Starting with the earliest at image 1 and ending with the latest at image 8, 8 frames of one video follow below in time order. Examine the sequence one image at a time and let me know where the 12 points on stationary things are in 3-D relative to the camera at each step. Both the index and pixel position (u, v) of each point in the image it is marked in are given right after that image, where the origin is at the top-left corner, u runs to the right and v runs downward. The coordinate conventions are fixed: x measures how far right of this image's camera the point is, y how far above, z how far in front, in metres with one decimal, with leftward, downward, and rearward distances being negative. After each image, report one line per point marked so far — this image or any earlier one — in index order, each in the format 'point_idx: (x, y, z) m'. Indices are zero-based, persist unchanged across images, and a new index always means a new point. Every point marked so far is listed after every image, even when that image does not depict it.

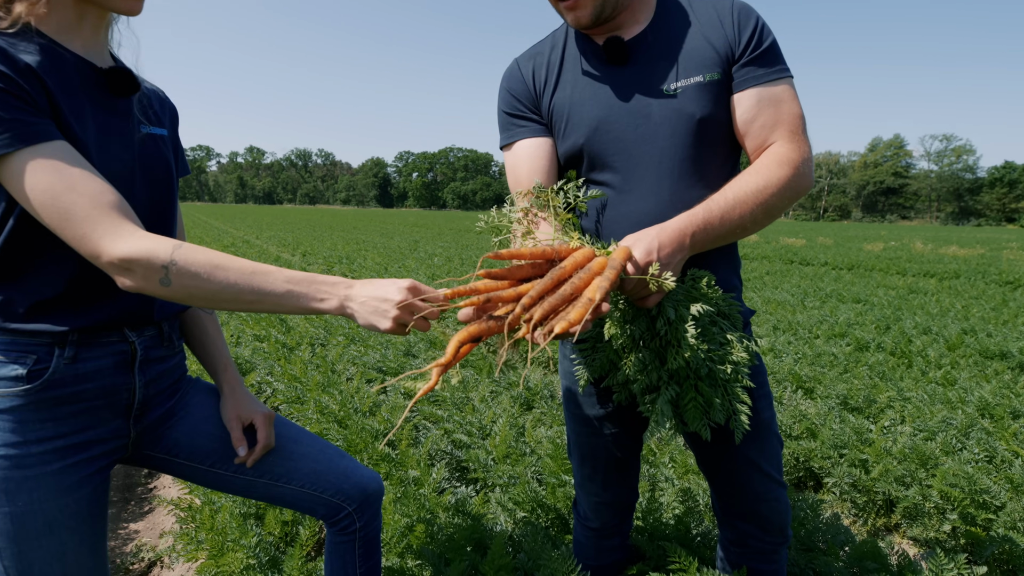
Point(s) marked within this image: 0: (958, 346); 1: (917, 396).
0: (+6.9, -0.9, +8.9) m
1: (+4.2, -1.1, +6.0) m
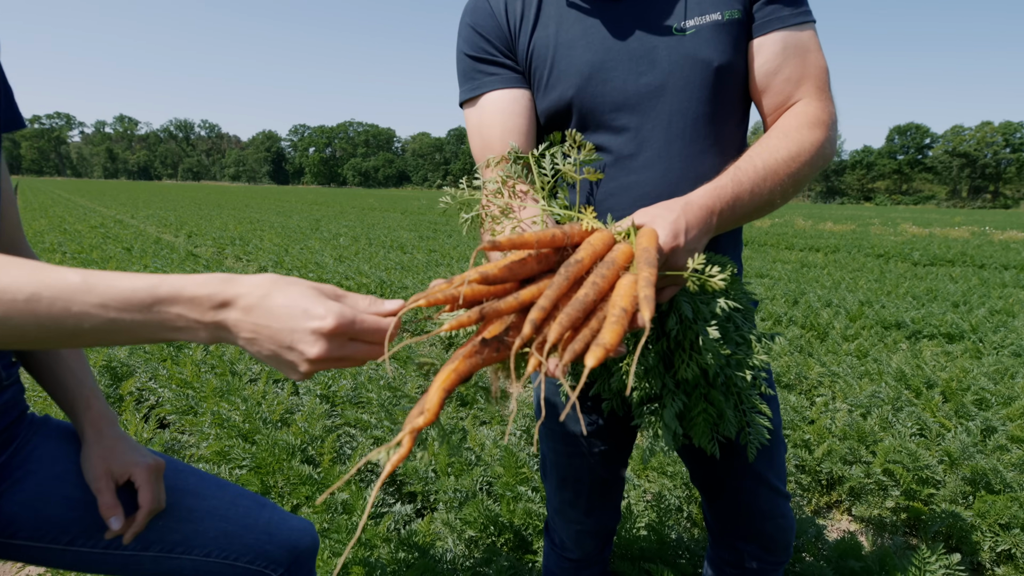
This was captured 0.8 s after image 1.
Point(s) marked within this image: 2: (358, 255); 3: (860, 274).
0: (+5.7, -0.5, +9.5) m
1: (+3.5, -0.9, +6.1) m
2: (-4.0, +0.9, +15.1) m
3: (+9.4, +0.4, +15.6) m
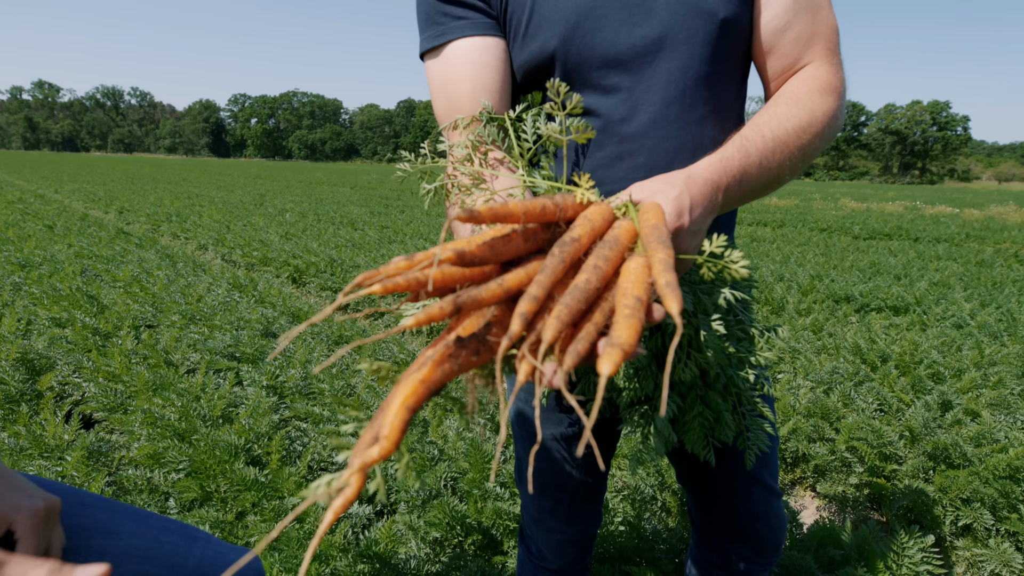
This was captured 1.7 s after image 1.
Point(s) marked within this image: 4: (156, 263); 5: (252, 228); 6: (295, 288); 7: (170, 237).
0: (+5.0, -0.1, +9.6) m
1: (+3.1, -0.6, +6.2) m
2: (-5.2, +1.4, +14.4) m
3: (+8.2, +1.1, +16.0) m
4: (-5.9, +0.4, +9.5) m
5: (-6.3, +1.5, +14.0) m
6: (-3.5, 0.0, +9.2) m
7: (-8.1, +1.2, +13.7) m
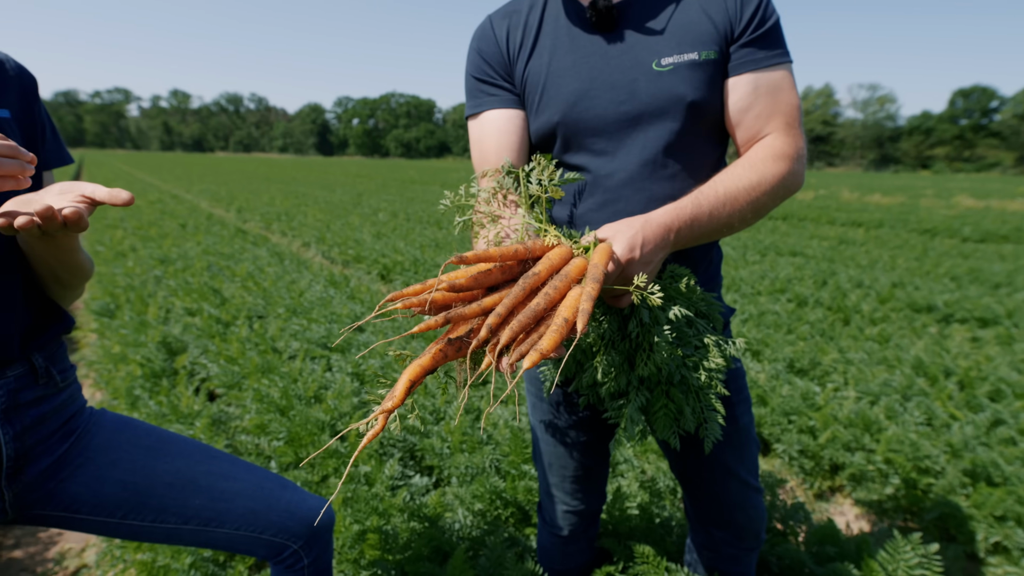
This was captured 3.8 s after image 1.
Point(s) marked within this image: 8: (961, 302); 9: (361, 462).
0: (+6.1, -0.2, +9.3) m
1: (+3.7, -0.7, +6.2) m
2: (-3.1, +1.5, +15.5) m
3: (+10.3, +0.9, +15.1) m
4: (-4.6, +0.5, +10.8) m
5: (-4.3, +1.6, +15.3) m
6: (-2.3, +0.1, +10.1) m
7: (-6.2, +1.4, +15.3) m
8: (+7.1, -0.2, +9.0) m
9: (-1.0, -1.2, +3.9) m
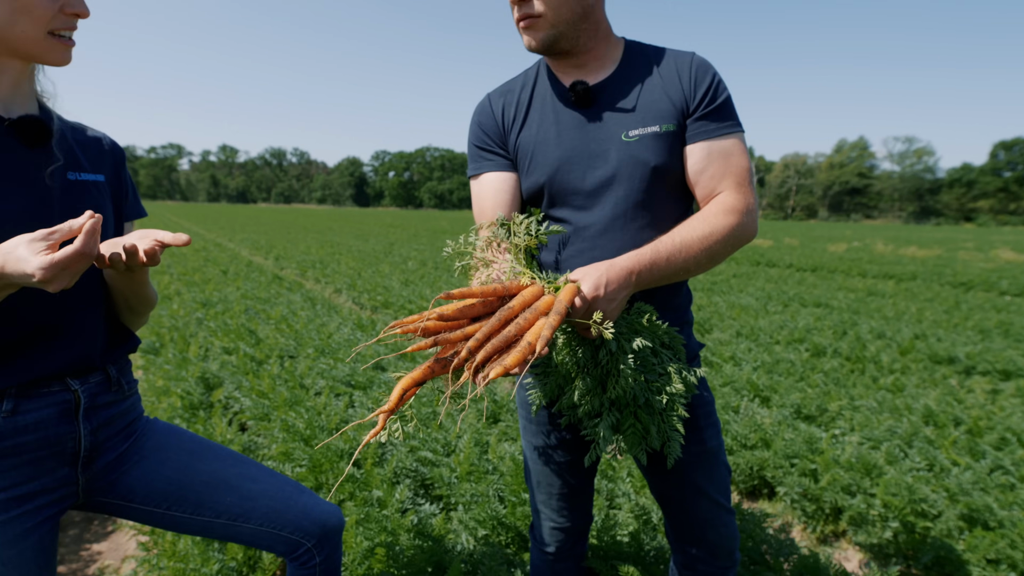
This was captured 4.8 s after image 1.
0: (+6.4, -1.0, +9.3) m
1: (+3.9, -1.3, +6.3) m
2: (-2.5, +0.3, +16.1) m
3: (+10.9, -0.4, +14.9) m
4: (-4.2, -0.3, +11.4) m
5: (-3.7, +0.4, +16.0) m
6: (-1.9, -0.8, +10.6) m
7: (-5.5, +0.2, +16.0) m
8: (+7.3, -1.0, +8.9) m
9: (-1.0, -1.5, +4.2) m
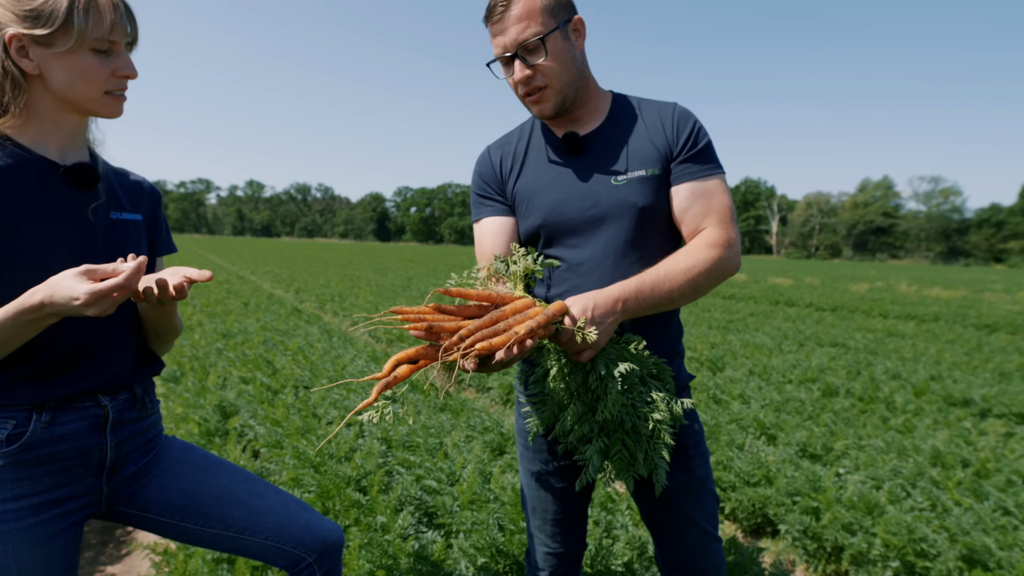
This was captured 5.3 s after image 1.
0: (+6.6, -1.7, +9.2) m
1: (+3.9, -1.7, +6.2) m
2: (-2.1, -0.7, +16.4) m
3: (+11.2, -1.5, +14.7) m
4: (-4.0, -1.0, +11.7) m
5: (-3.3, -0.6, +16.3) m
6: (-1.7, -1.4, +10.7) m
7: (-5.1, -0.8, +16.4) m
8: (+7.5, -1.7, +8.8) m
9: (-1.0, -1.7, +4.4) m
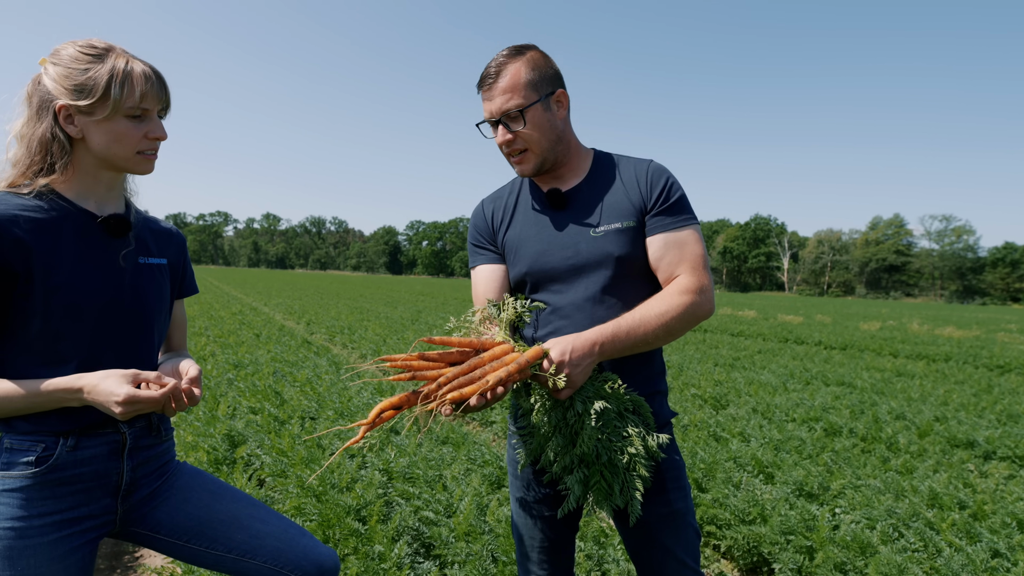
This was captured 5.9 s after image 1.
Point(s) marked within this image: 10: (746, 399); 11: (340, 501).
0: (+6.6, -2.3, +9.2) m
1: (+3.9, -2.1, +6.3) m
2: (-1.9, -1.7, +16.6) m
3: (+11.4, -2.5, +14.6) m
4: (-3.9, -1.7, +11.9) m
5: (-3.1, -1.5, +16.5) m
6: (-1.6, -2.0, +10.9) m
7: (-4.9, -1.7, +16.6) m
8: (+7.5, -2.3, +8.8) m
9: (-1.0, -2.0, +4.5) m
10: (+4.5, -2.1, +11.0) m
11: (-1.5, -1.8, +4.9) m
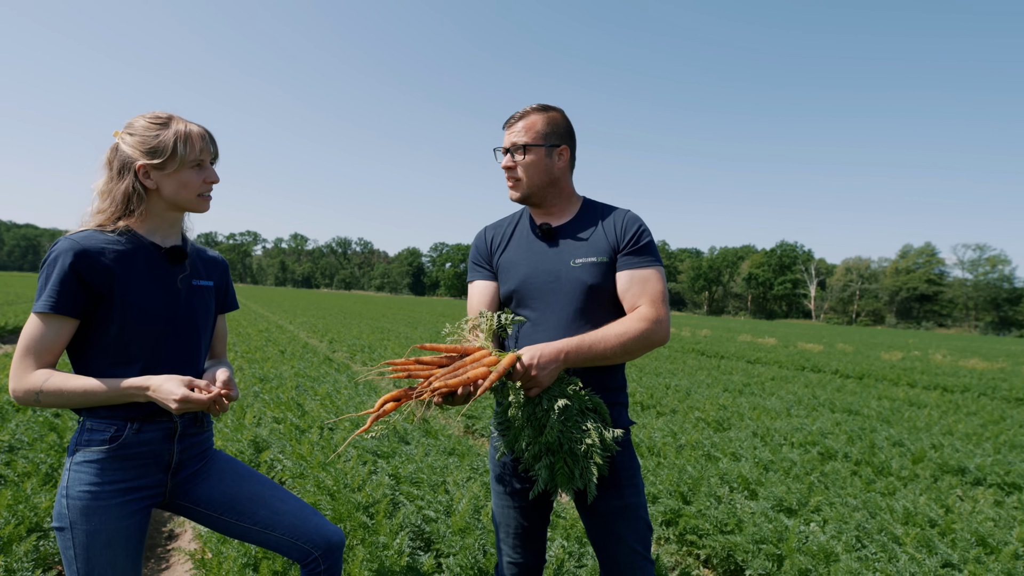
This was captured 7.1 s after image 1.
0: (+6.7, -2.8, +9.4) m
1: (+3.9, -2.5, +6.6) m
2: (-1.5, -2.3, +17.2) m
3: (+11.6, -3.3, +14.7) m
4: (-3.7, -2.1, +12.6) m
5: (-2.7, -2.2, +17.1) m
6: (-1.5, -2.5, +11.5) m
7: (-4.6, -2.3, +17.3) m
8: (+7.6, -2.8, +9.0) m
9: (-1.1, -2.2, +5.0) m
10: (+4.7, -2.7, +11.4) m
11: (-1.5, -2.0, +5.5) m
